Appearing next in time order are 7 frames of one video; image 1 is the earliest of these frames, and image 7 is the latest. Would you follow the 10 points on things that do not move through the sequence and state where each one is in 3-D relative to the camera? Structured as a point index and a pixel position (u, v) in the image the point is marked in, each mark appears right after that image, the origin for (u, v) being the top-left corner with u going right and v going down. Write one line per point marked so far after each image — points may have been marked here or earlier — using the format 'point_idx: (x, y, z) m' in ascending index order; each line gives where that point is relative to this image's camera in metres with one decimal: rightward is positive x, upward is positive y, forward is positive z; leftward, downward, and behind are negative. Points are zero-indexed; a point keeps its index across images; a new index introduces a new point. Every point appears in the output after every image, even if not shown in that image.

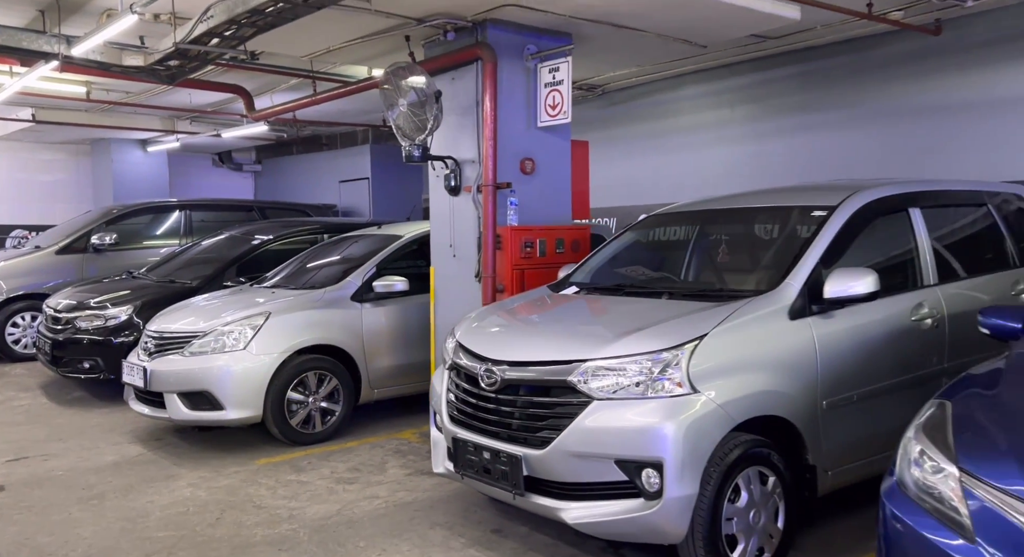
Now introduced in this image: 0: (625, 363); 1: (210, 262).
0: (+0.5, -0.3, +3.5) m
1: (-3.2, +0.2, +9.1) m
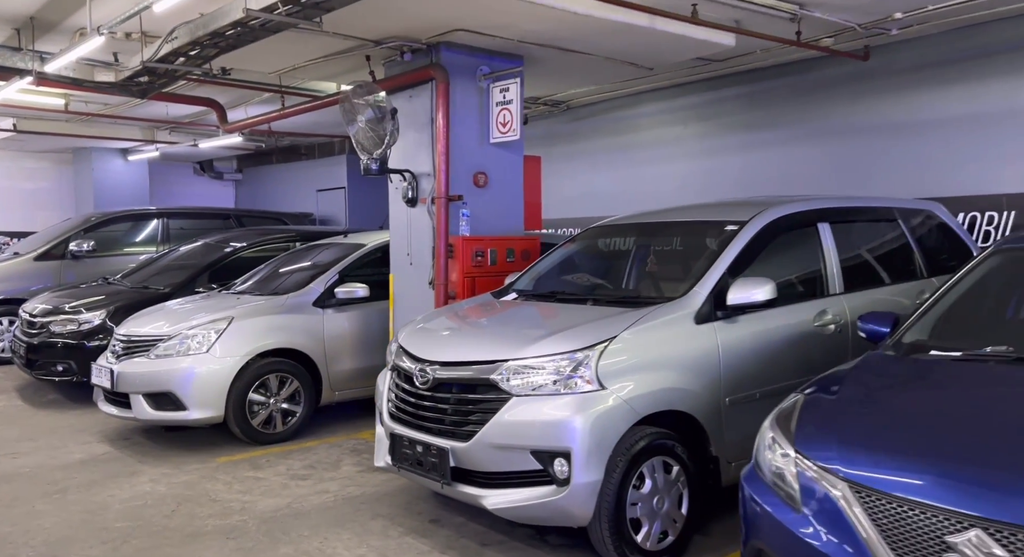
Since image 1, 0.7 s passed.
0: (+0.1, -0.4, +3.9) m
1: (-3.6, +0.1, +9.4) m
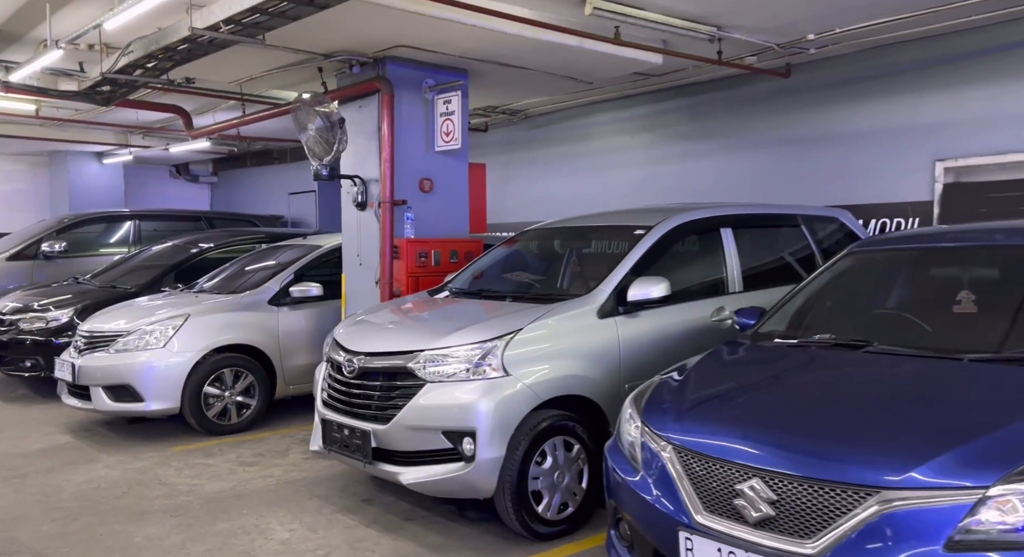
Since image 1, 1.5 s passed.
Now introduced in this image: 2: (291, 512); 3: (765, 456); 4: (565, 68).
0: (-0.3, -0.4, +4.3) m
1: (-4.1, +0.1, +9.8) m
2: (-1.3, -1.3, +4.9) m
3: (+0.8, -0.5, +2.7) m
4: (+0.4, +1.7, +6.9) m
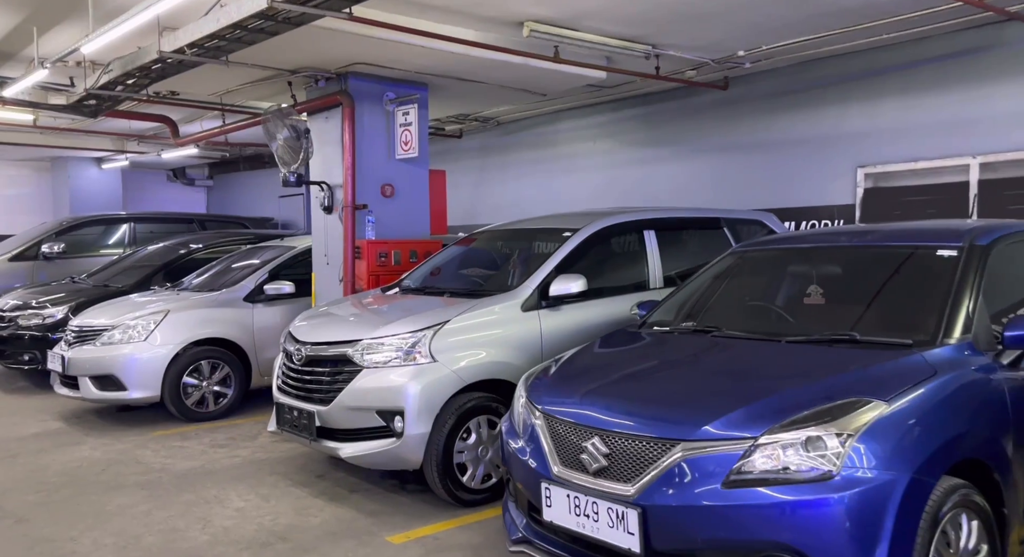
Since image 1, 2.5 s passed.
0: (-0.7, -0.3, +4.8) m
1: (-4.4, +0.1, +10.4) m
2: (-1.7, -1.3, +5.5) m
3: (+0.4, -0.5, +3.2) m
4: (0.0, +1.7, +7.5) m
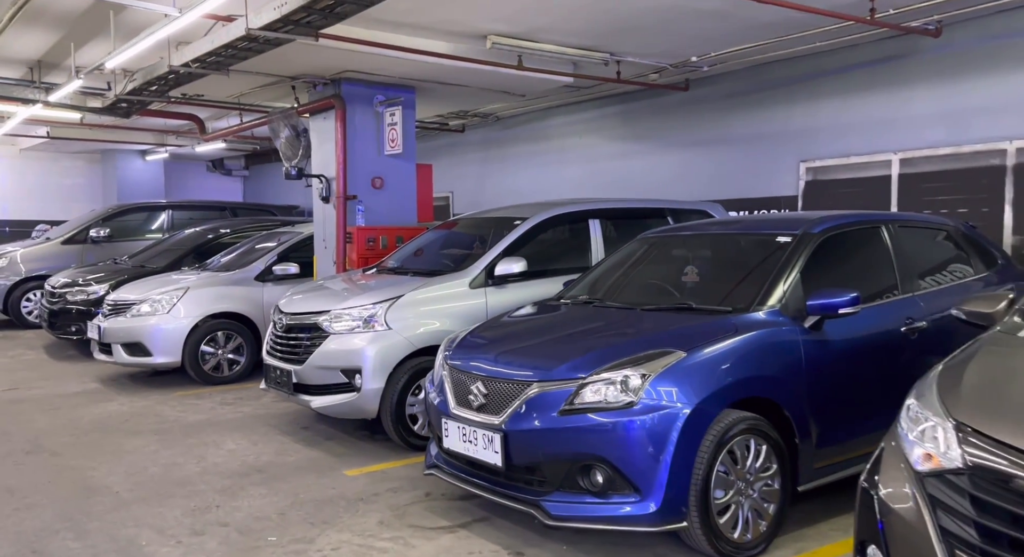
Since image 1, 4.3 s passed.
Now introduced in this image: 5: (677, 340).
0: (-1.1, -0.2, +5.8) m
1: (-4.5, +0.4, +11.5) m
2: (-2.0, -1.2, +6.5) m
3: (-0.1, -0.4, +4.1) m
4: (-0.2, +1.9, +8.3) m
5: (+0.7, -0.3, +3.8) m
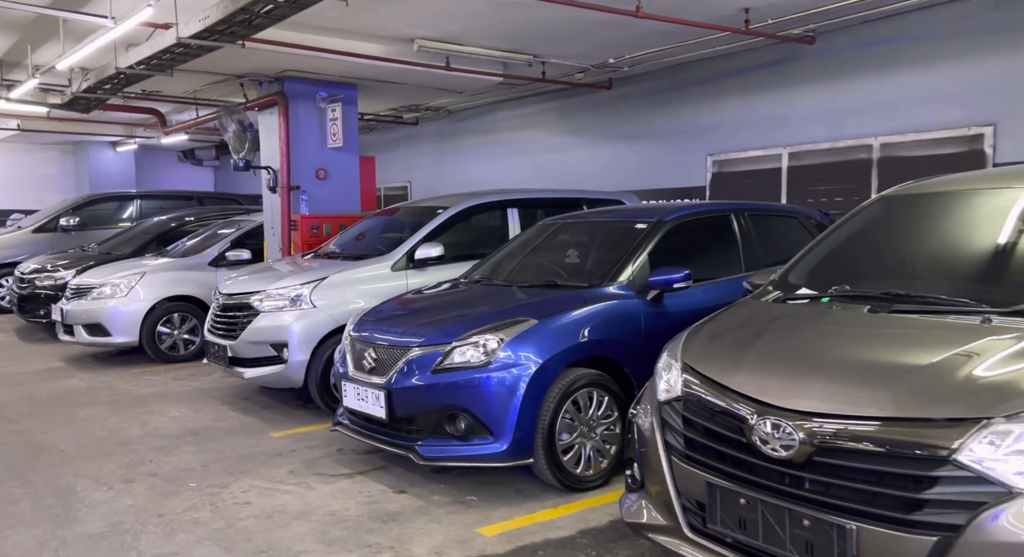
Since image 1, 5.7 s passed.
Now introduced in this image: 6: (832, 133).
0: (-1.7, -0.1, +6.4) m
1: (-5.2, +0.6, +12.1) m
2: (-2.7, -1.0, +7.1) m
3: (-0.7, -0.3, +4.7) m
4: (-0.8, +2.0, +9.0) m
5: (+0.1, -0.2, +4.4) m
6: (+2.7, +1.2, +7.2) m
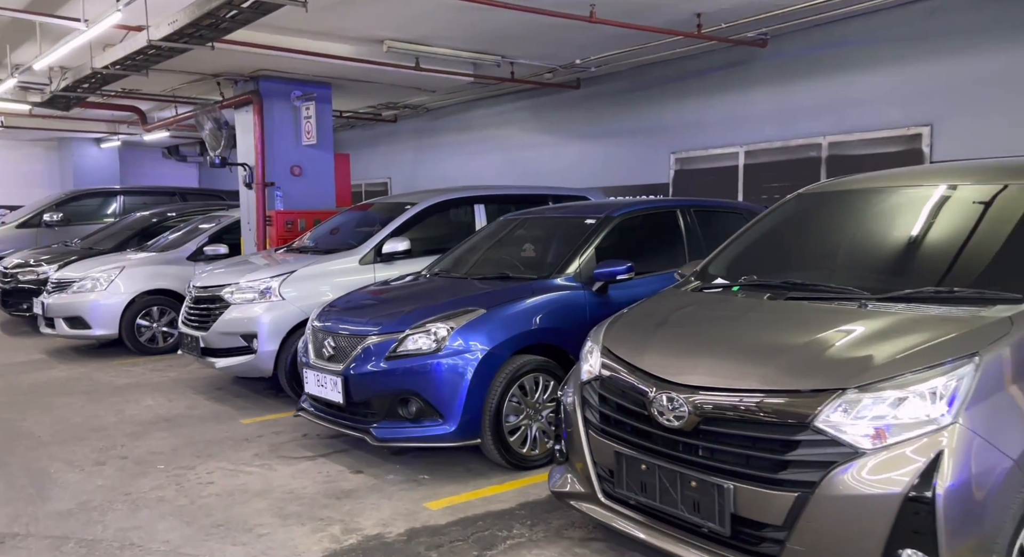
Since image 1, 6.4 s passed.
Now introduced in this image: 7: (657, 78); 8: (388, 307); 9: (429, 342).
0: (-2.0, 0.0, +6.6) m
1: (-5.6, +0.6, +12.3) m
2: (-3.0, -1.0, +7.3) m
3: (-1.0, -0.3, +5.0) m
4: (-1.2, +2.1, +9.2) m
5: (-0.2, -0.1, +4.7) m
6: (+2.4, +1.3, +7.5) m
7: (+1.5, +2.1, +8.8) m
8: (-0.7, -0.2, +4.9) m
9: (-0.4, -0.3, +4.5) m
